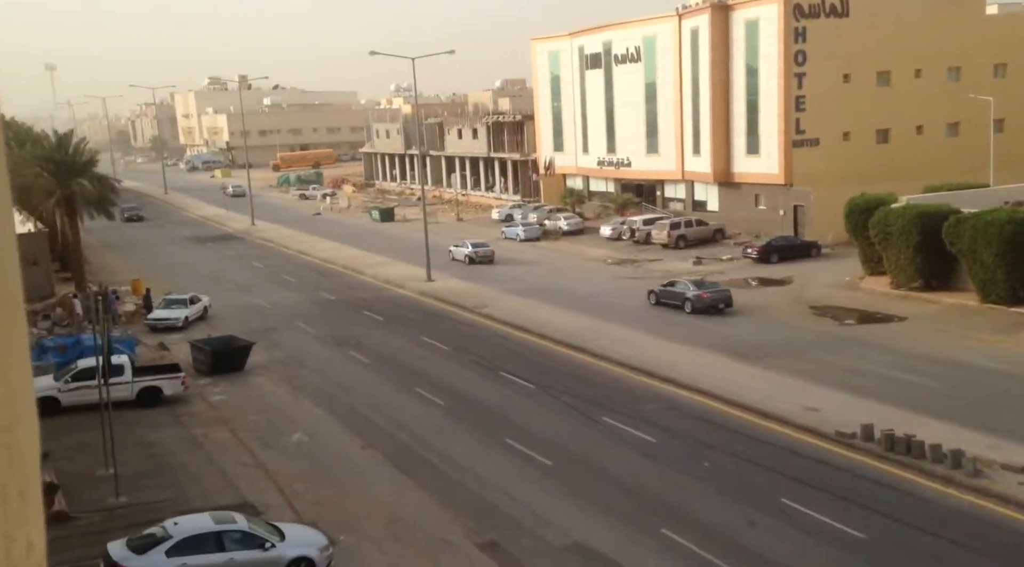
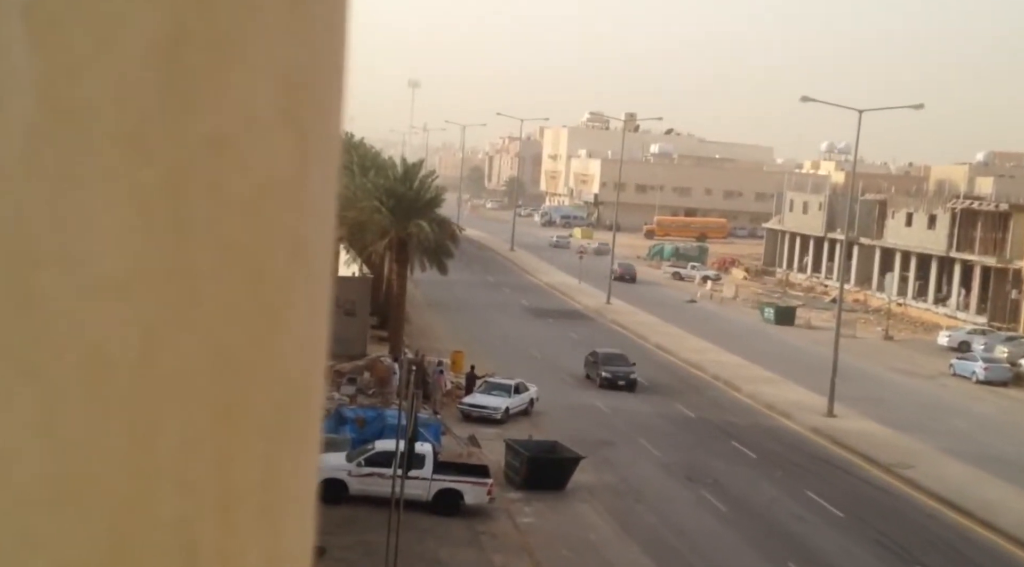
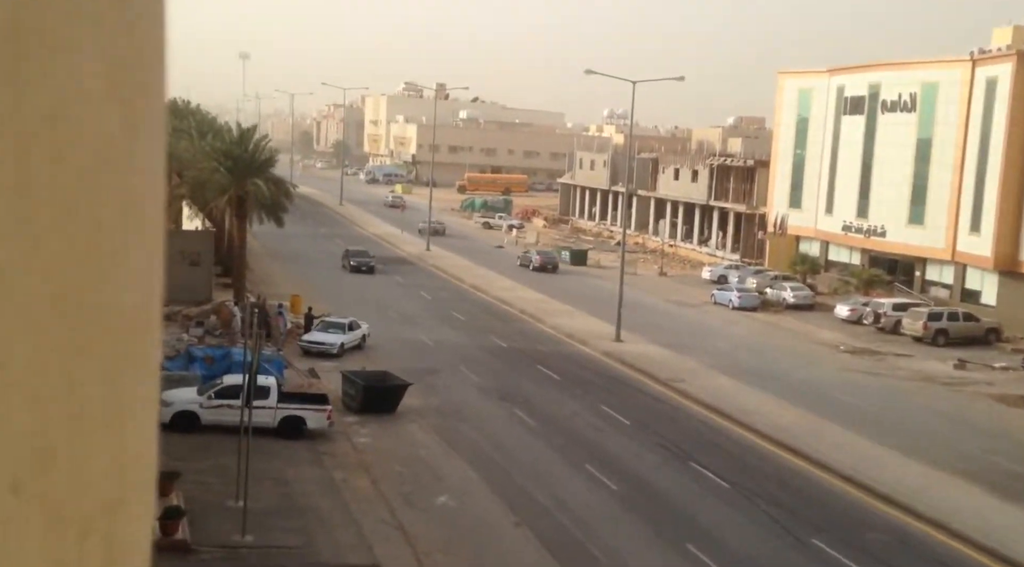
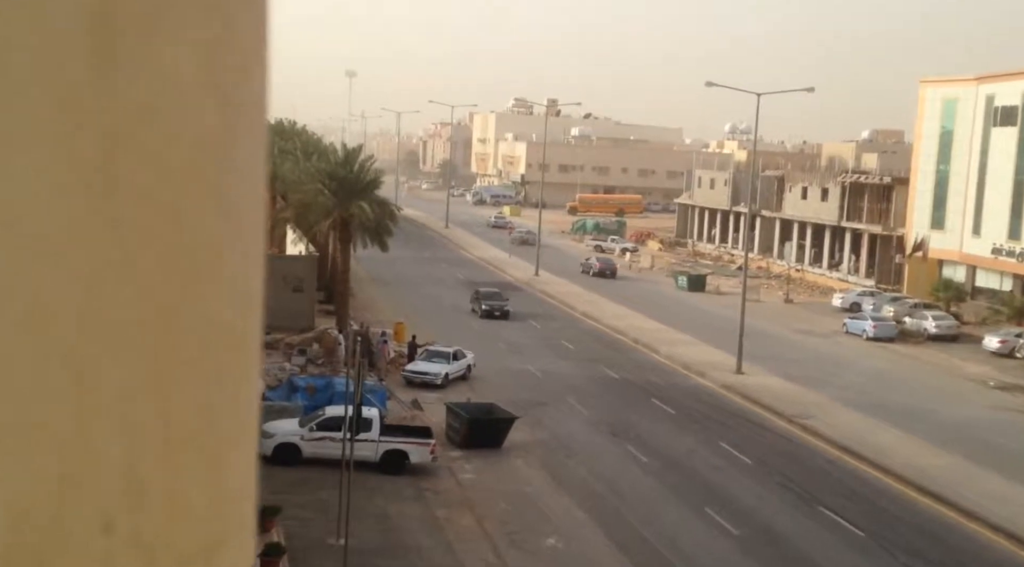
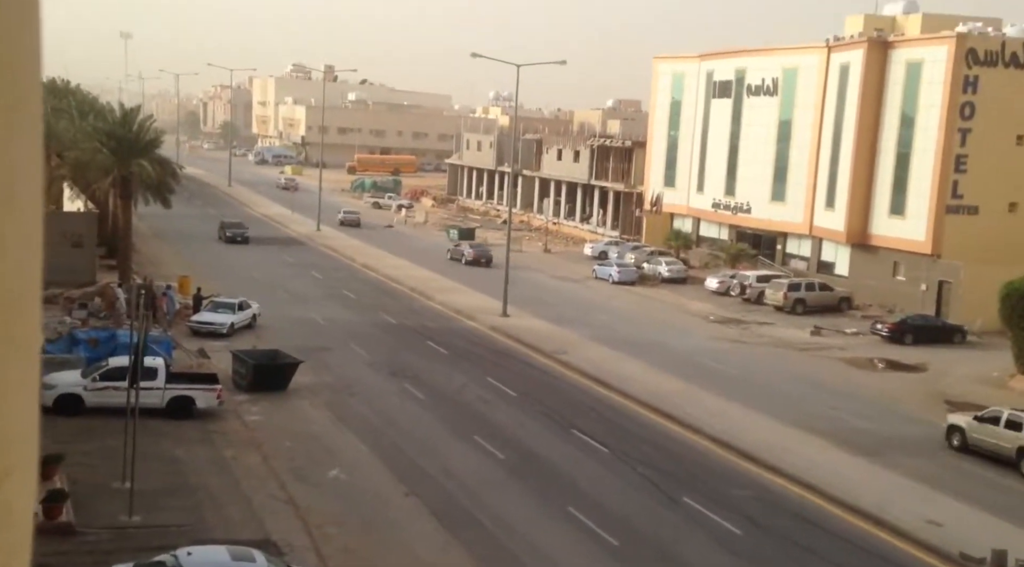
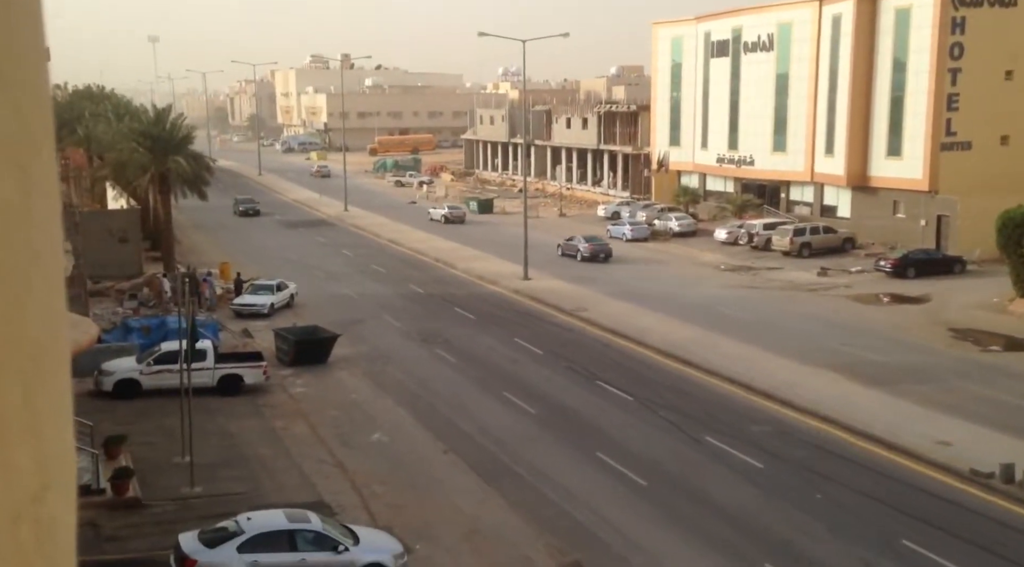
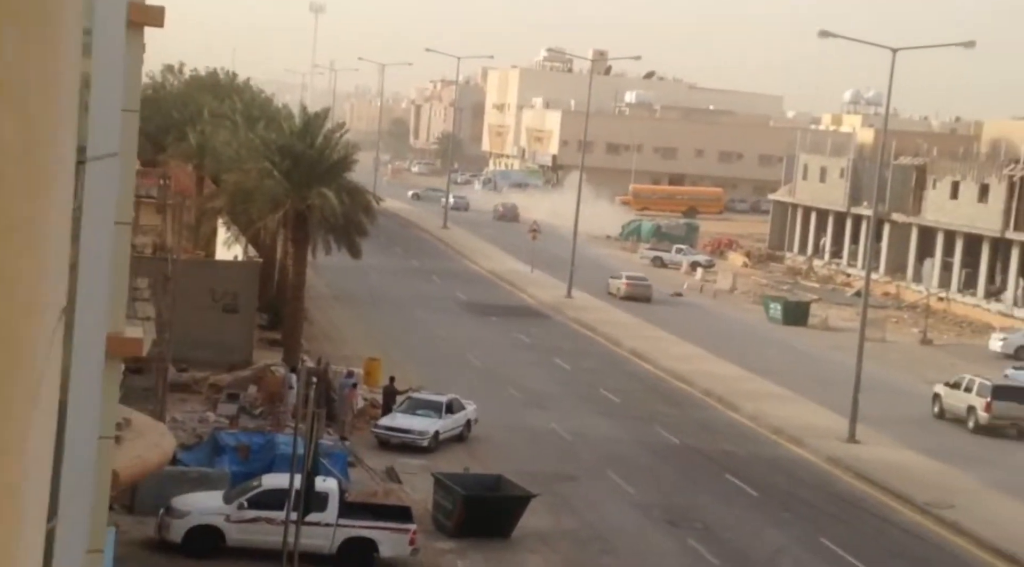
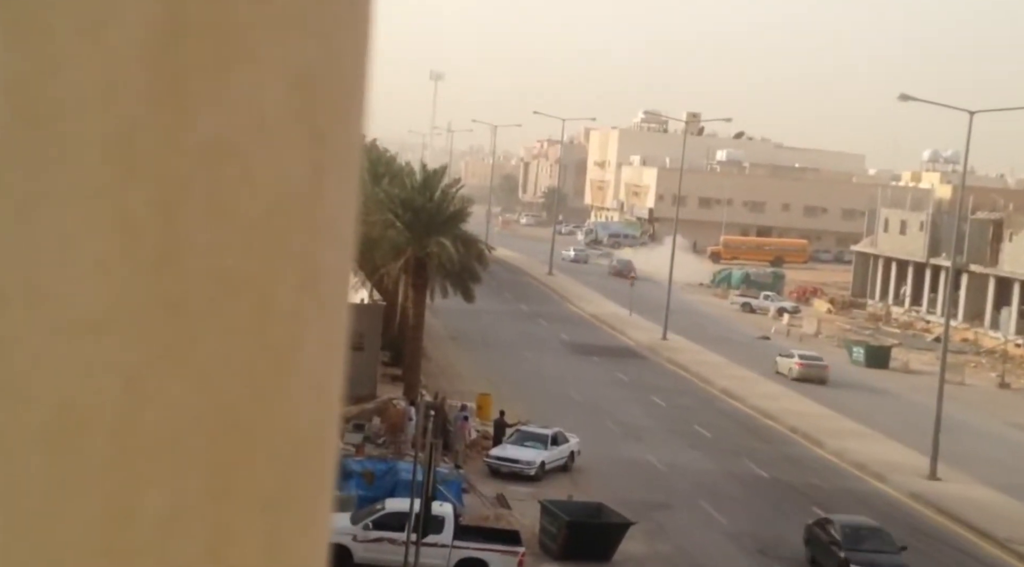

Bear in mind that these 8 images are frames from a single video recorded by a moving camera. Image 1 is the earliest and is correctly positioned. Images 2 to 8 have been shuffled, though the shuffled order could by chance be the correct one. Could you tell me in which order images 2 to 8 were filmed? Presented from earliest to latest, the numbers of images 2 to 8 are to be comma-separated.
6, 5, 3, 4, 2, 8, 7
